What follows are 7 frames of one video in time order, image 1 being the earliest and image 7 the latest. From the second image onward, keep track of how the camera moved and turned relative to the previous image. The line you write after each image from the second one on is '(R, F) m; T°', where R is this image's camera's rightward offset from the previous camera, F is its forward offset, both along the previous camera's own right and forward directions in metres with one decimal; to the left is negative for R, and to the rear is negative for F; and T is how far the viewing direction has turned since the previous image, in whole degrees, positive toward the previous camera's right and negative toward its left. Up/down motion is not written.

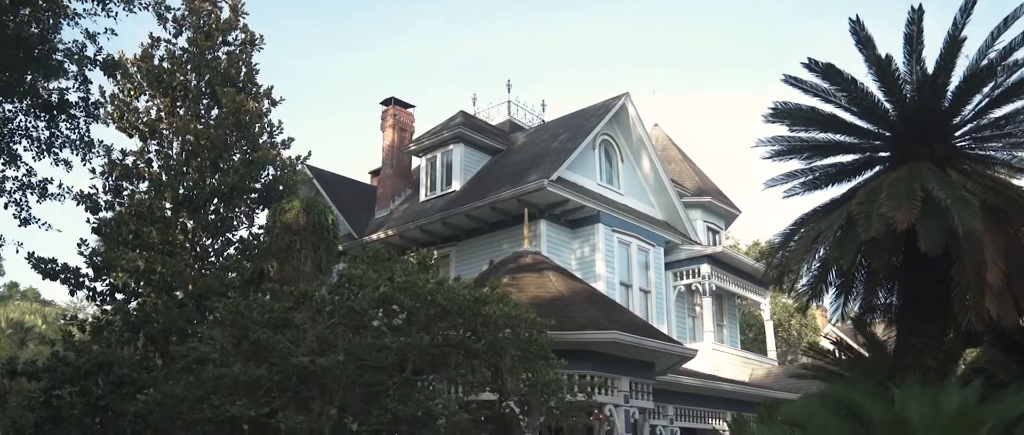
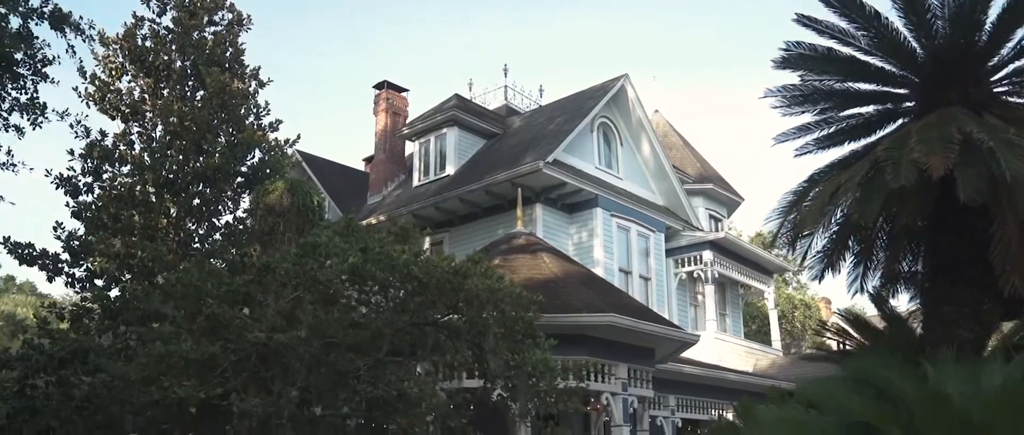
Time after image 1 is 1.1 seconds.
(+0.1, +0.6) m; 0°
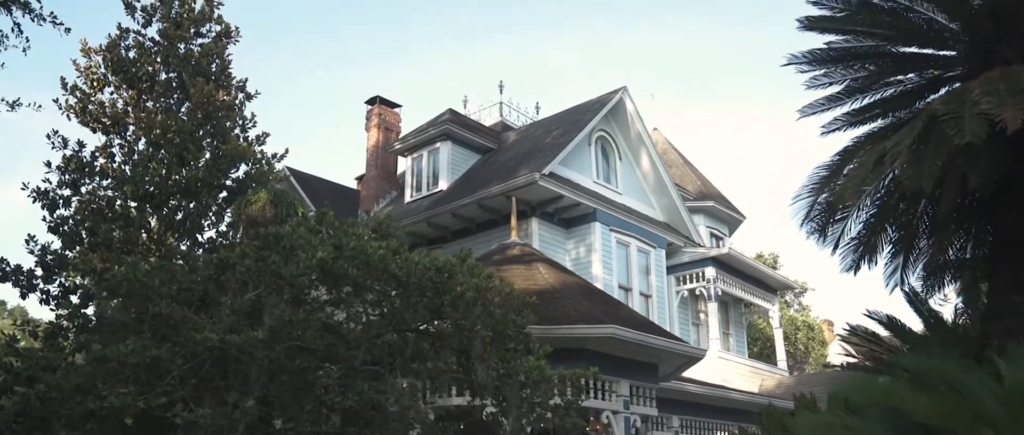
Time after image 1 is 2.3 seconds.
(+0.1, +0.7) m; 0°
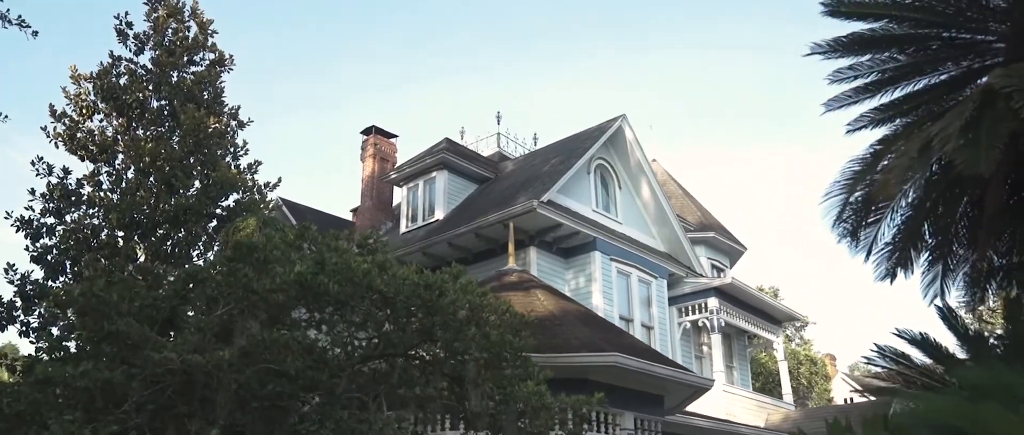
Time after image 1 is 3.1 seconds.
(0.0, +0.5) m; 0°
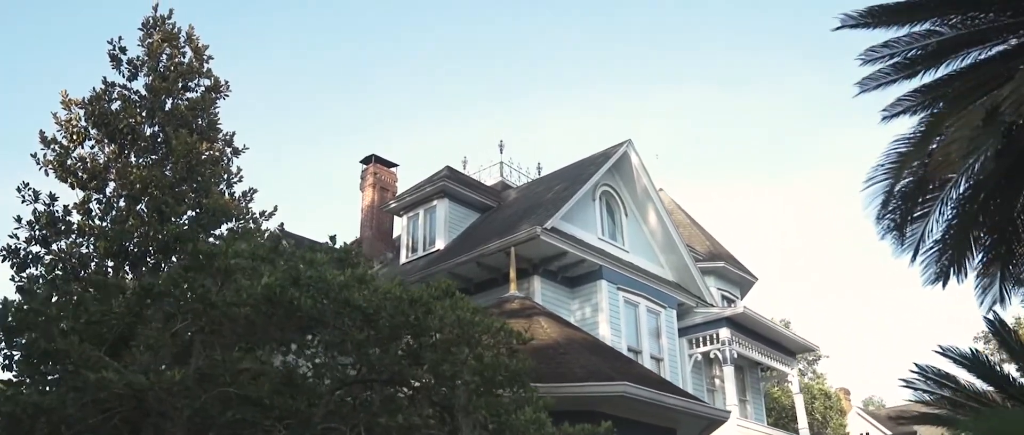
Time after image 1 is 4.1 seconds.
(+0.1, +0.6) m; 0°
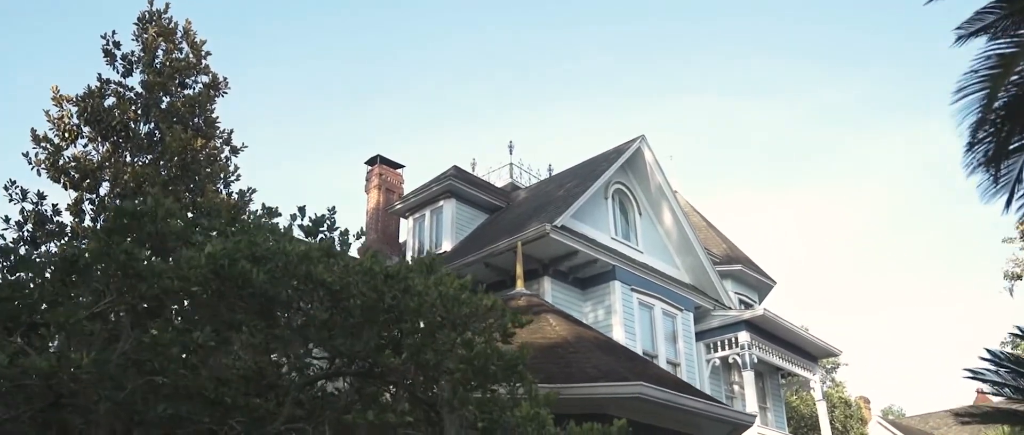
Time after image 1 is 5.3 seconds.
(+0.1, +0.8) m; -1°
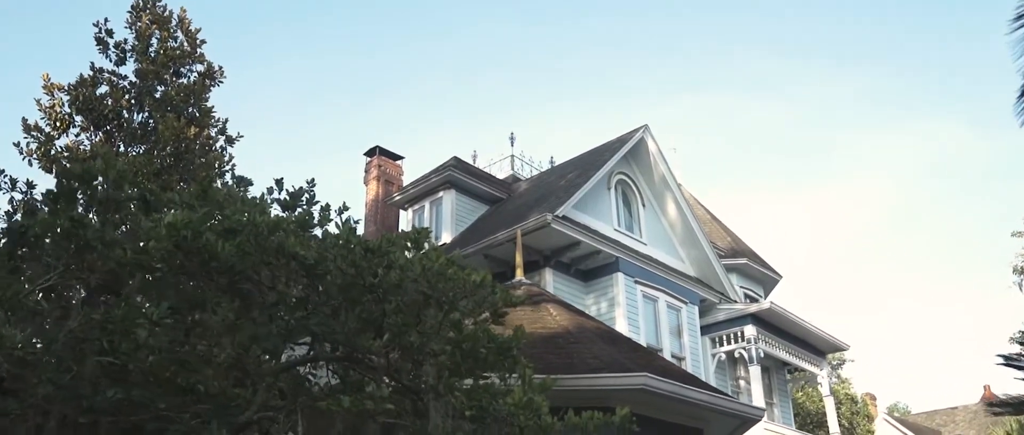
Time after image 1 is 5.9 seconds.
(0.0, +0.4) m; 0°
